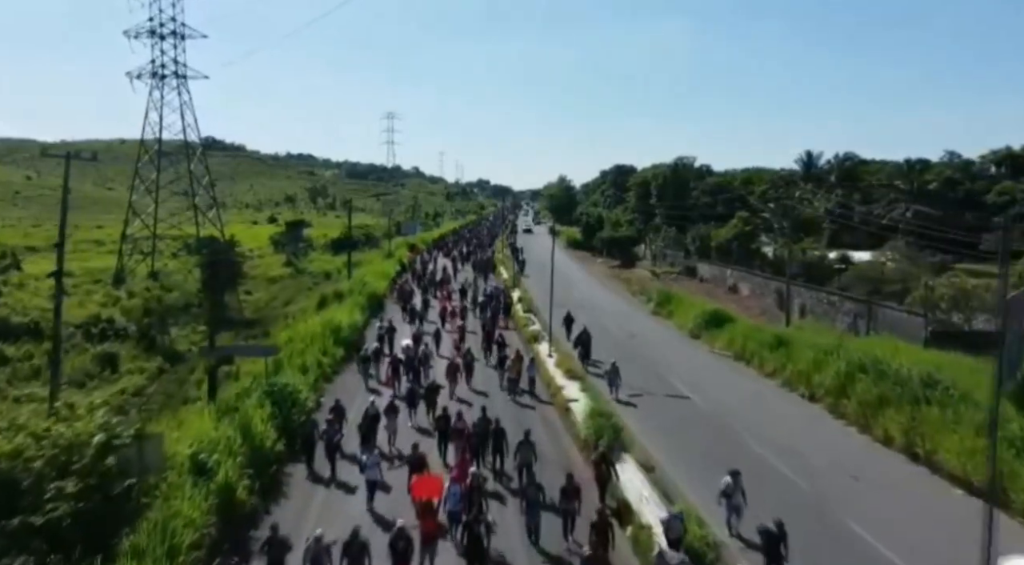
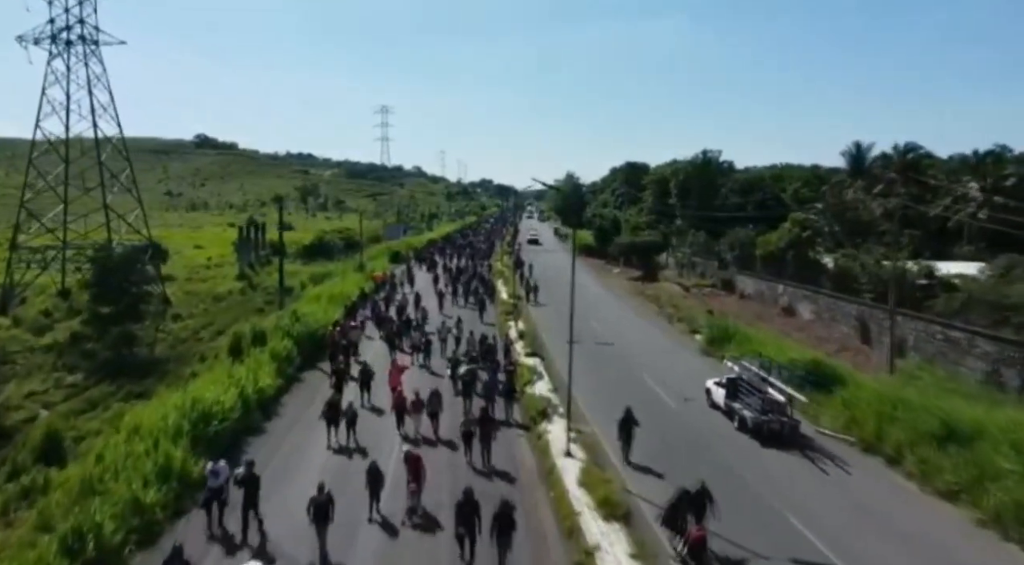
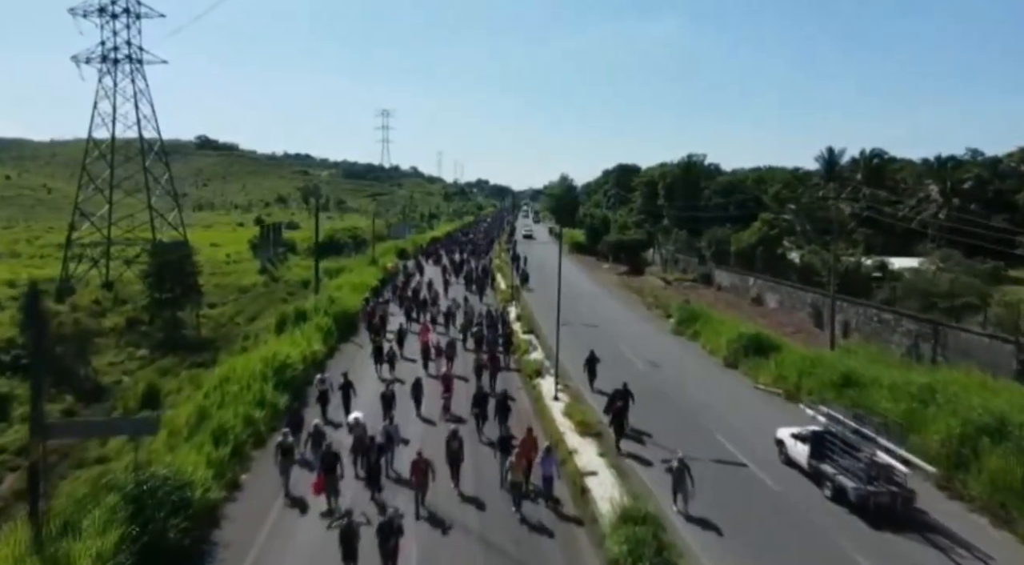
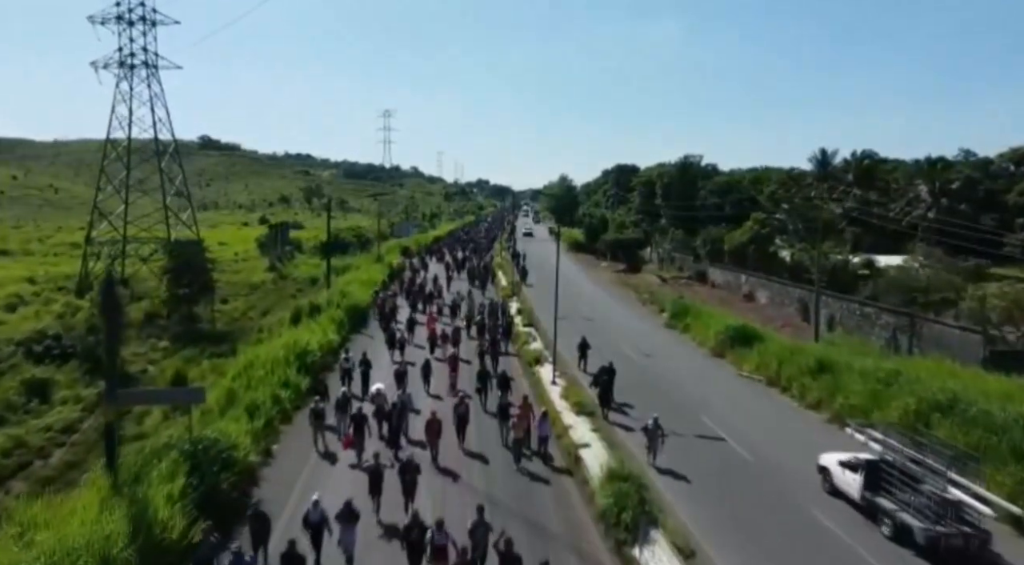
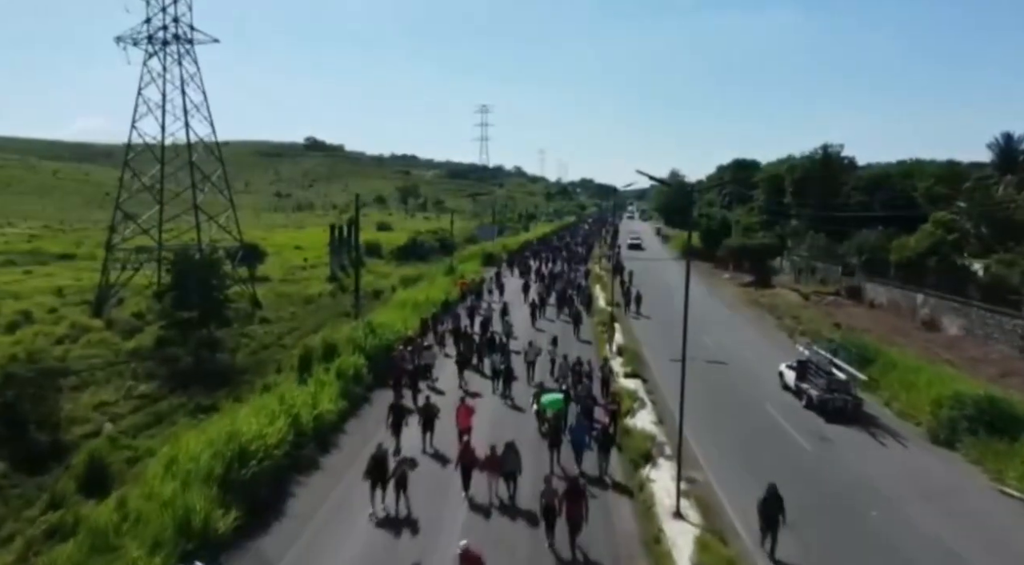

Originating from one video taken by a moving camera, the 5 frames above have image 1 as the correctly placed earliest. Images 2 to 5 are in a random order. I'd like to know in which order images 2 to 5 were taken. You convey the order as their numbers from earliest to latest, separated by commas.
4, 3, 2, 5
